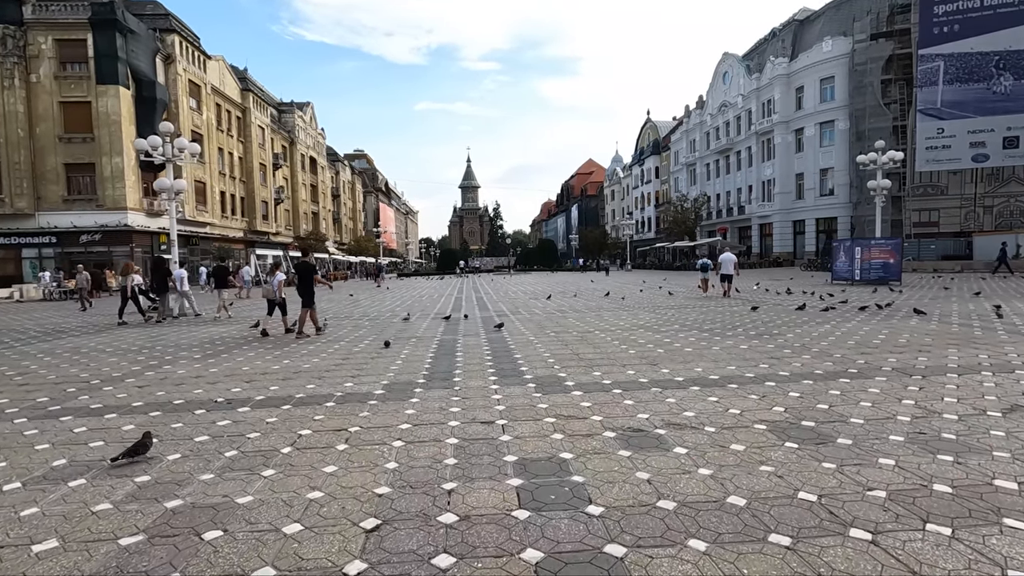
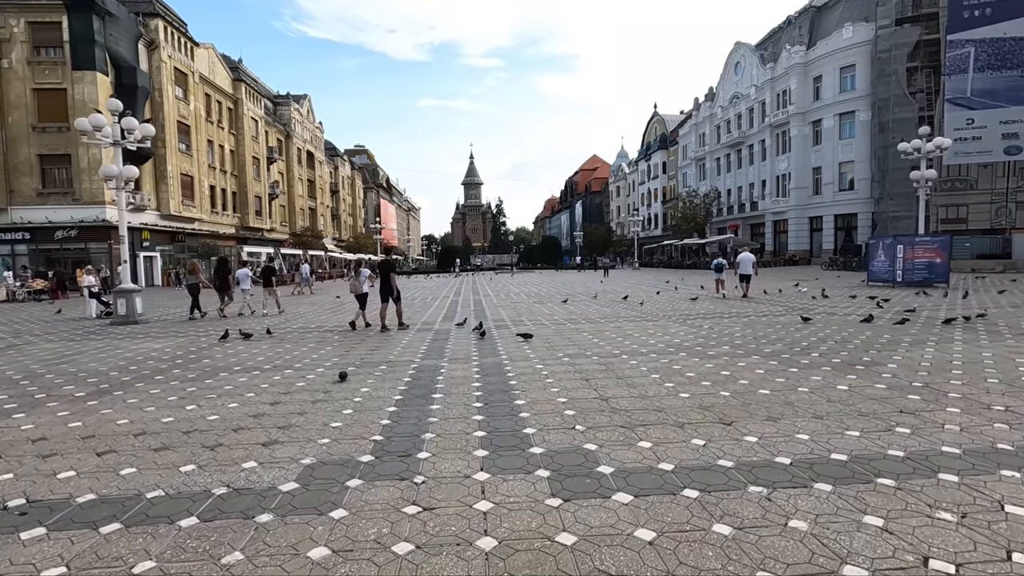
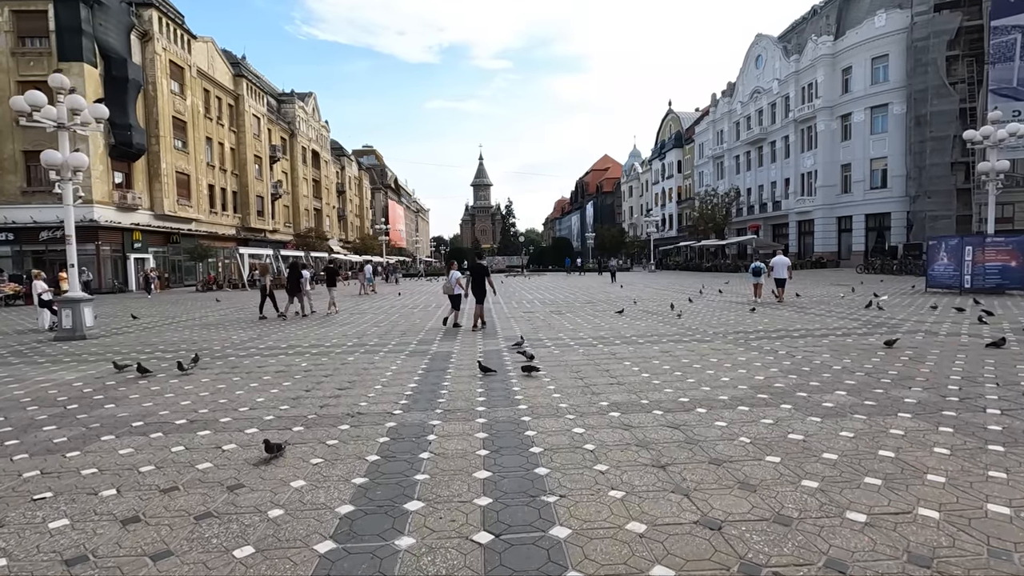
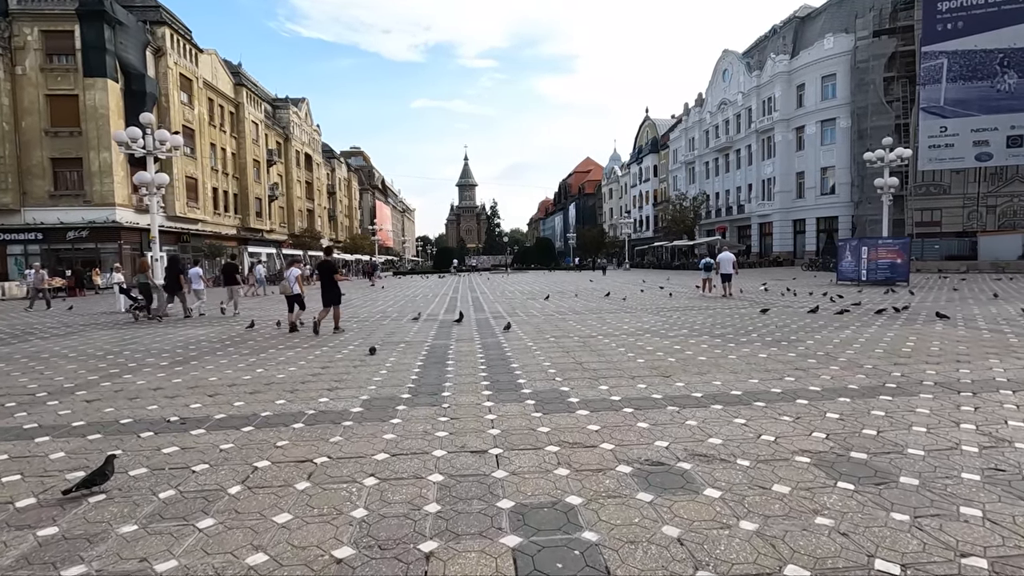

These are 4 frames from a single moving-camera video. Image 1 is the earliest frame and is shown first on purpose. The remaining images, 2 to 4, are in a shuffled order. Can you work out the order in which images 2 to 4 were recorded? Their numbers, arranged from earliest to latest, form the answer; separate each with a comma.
4, 2, 3
